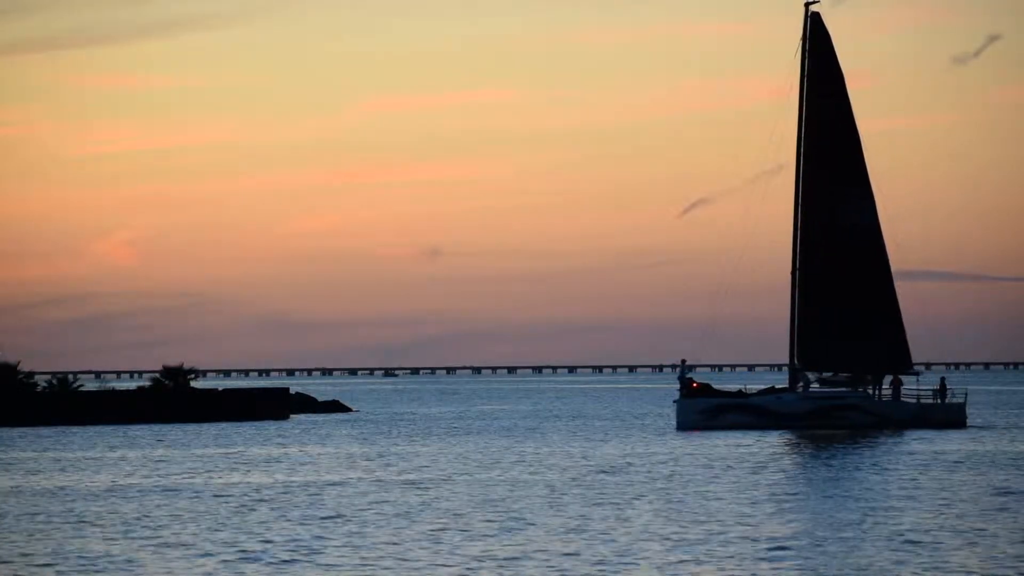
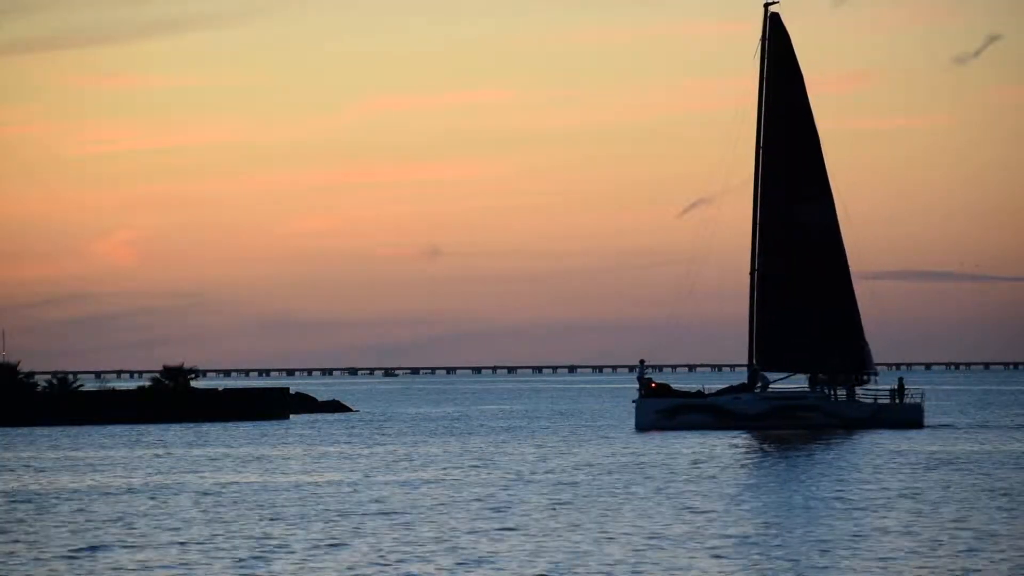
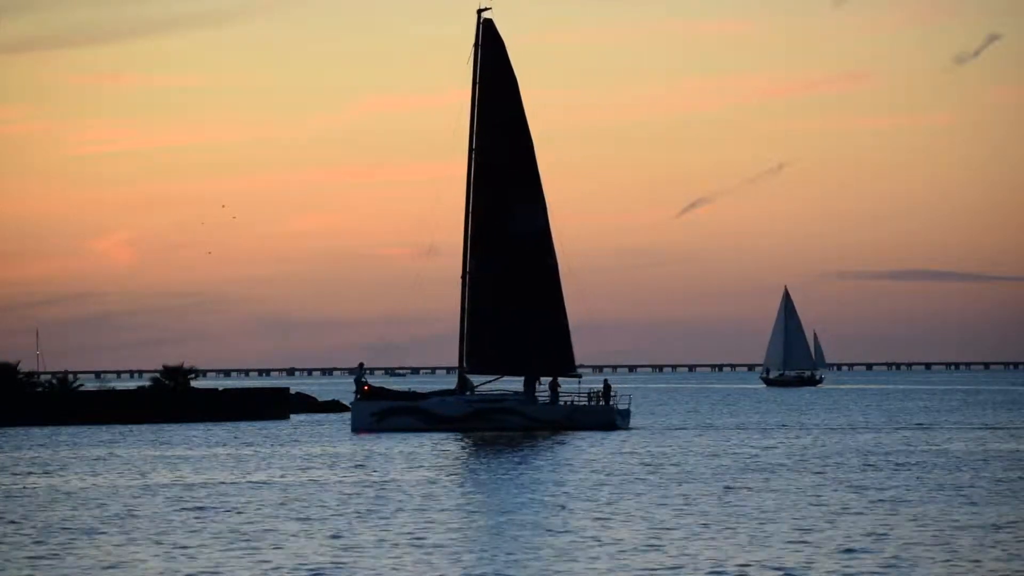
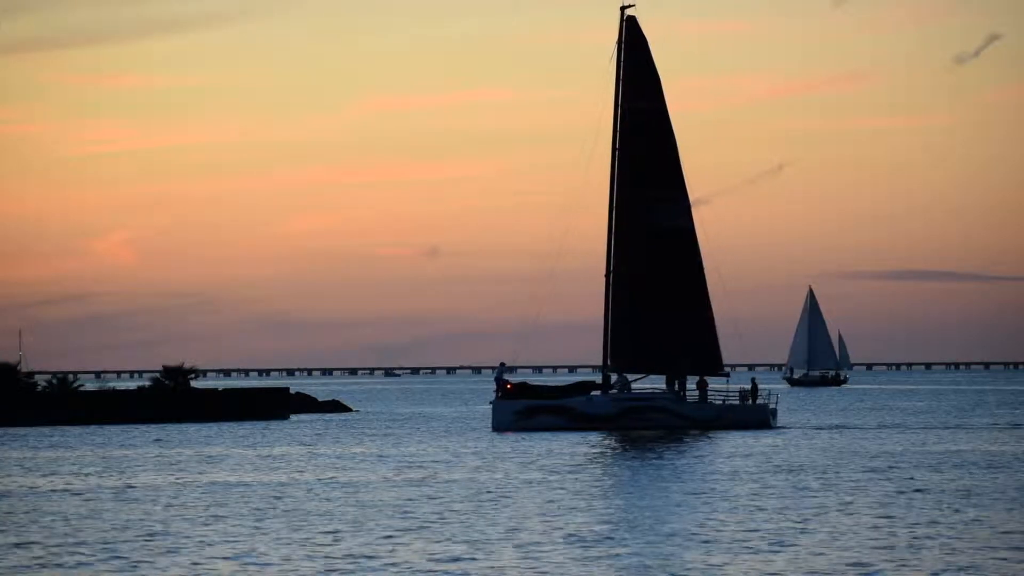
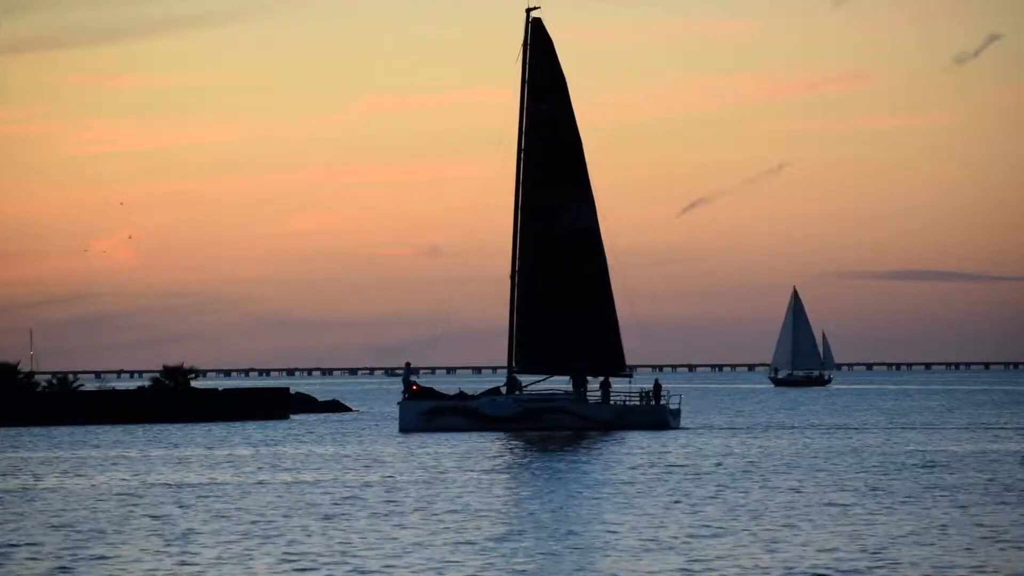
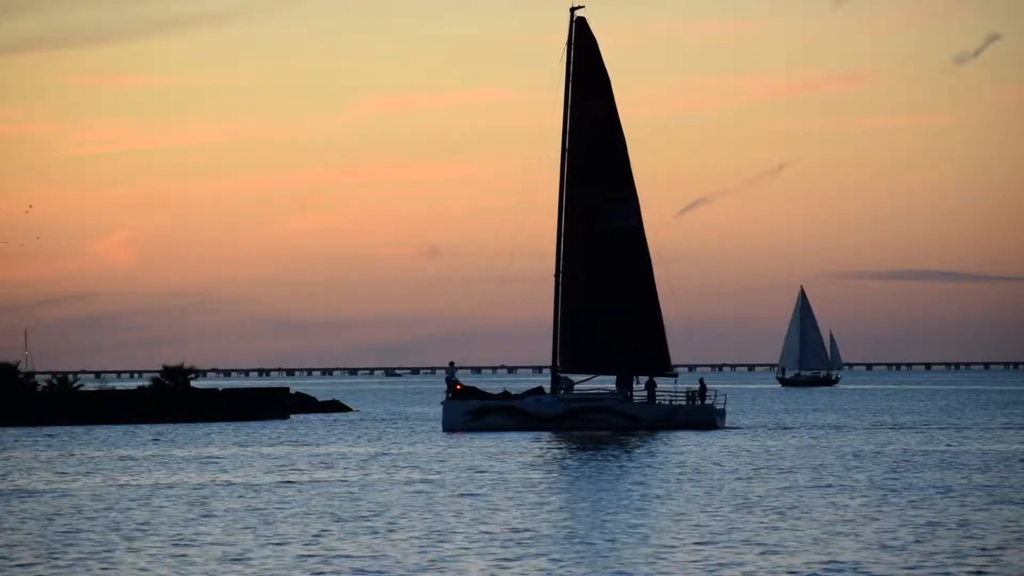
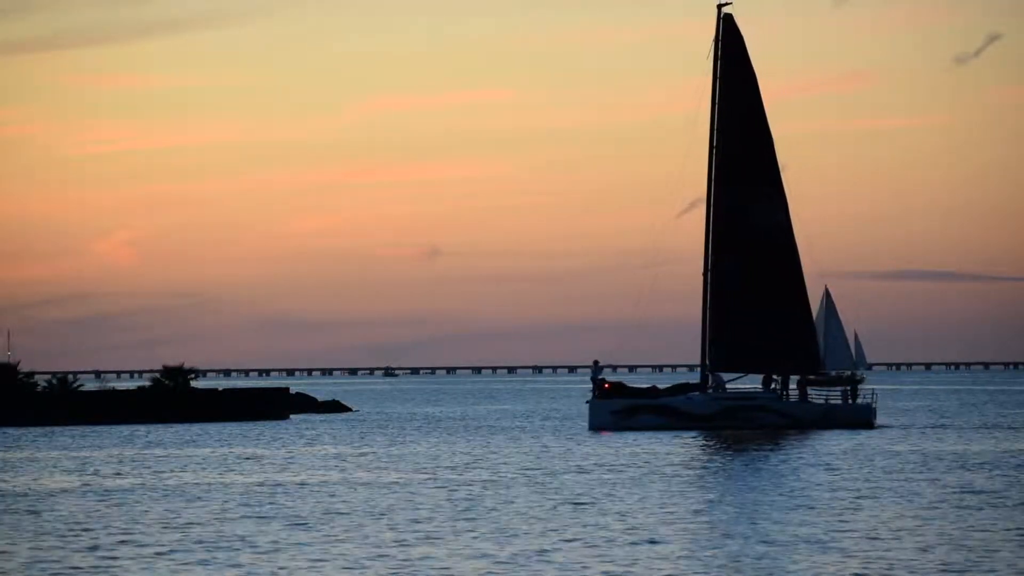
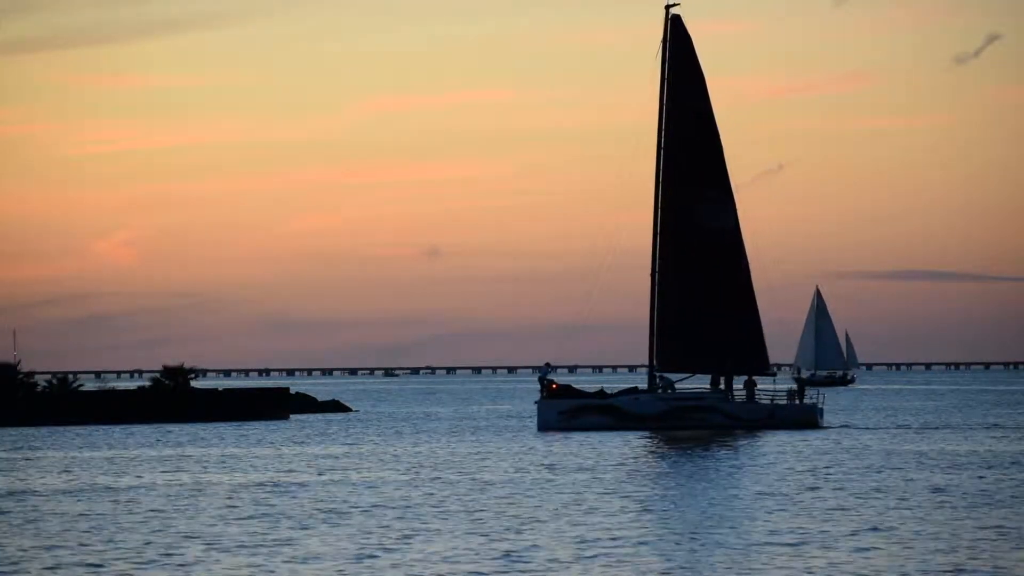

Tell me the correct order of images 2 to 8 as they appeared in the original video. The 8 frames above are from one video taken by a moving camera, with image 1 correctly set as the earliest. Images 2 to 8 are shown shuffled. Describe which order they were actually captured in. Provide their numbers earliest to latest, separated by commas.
2, 7, 8, 4, 6, 5, 3
